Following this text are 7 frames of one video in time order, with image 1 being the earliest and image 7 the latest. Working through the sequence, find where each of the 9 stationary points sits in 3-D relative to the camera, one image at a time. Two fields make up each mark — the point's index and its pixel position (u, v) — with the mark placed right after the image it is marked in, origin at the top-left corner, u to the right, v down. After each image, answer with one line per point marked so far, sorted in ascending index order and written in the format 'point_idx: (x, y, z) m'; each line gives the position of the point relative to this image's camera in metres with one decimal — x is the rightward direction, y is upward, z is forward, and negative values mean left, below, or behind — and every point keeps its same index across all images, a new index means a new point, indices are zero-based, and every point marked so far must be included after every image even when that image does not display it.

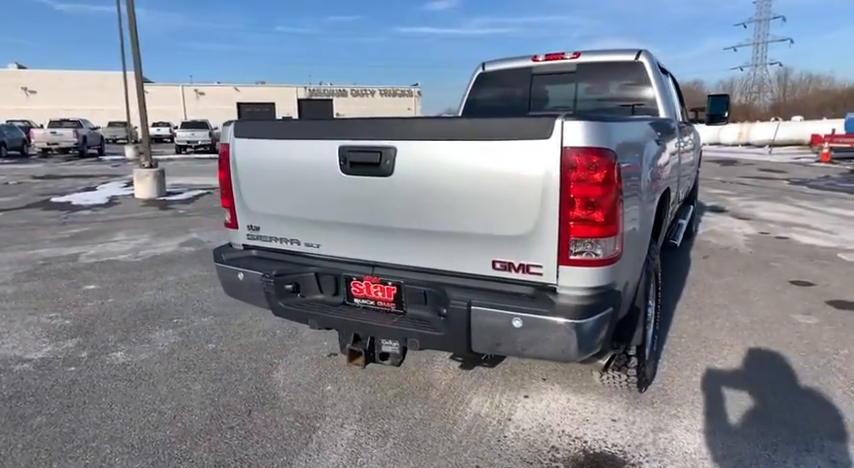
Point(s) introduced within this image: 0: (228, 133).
0: (-1.0, +0.5, +2.5) m
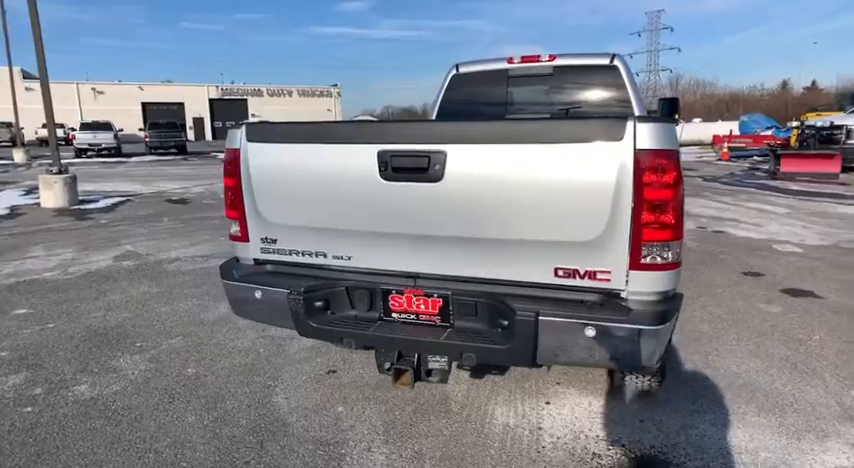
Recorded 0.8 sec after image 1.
0: (-0.8, +0.4, +2.3) m
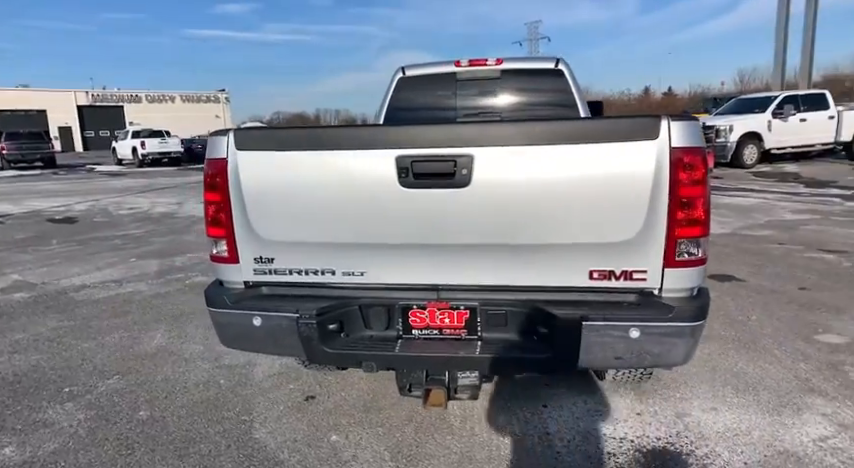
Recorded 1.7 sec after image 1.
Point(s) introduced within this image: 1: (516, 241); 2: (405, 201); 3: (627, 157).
0: (-0.8, +0.3, +2.0) m
1: (+0.3, 0.0, +1.9) m
2: (-0.1, +0.1, +1.9) m
3: (+0.7, +0.3, +1.8) m
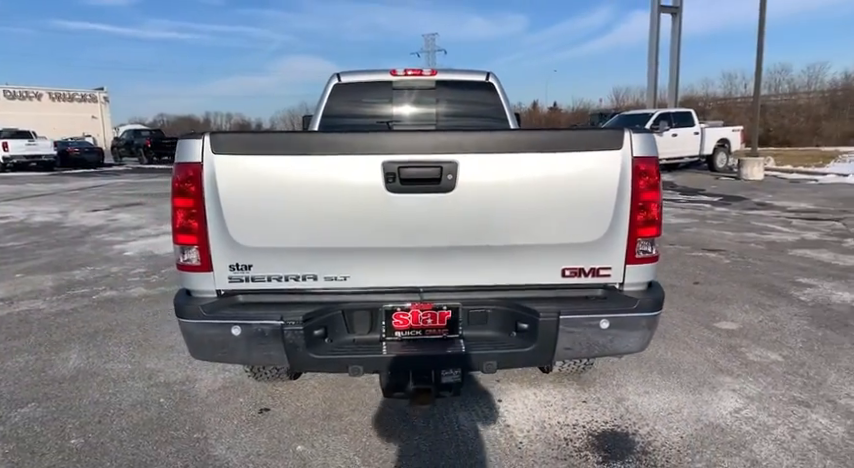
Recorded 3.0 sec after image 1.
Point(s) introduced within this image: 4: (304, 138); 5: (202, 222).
0: (-0.9, +0.3, +1.9) m
1: (+0.3, 0.0, +2.0) m
2: (-0.1, +0.1, +2.0) m
3: (+0.6, +0.3, +1.9) m
4: (-0.5, +0.4, +1.9) m
5: (-0.9, 0.0, +2.0) m
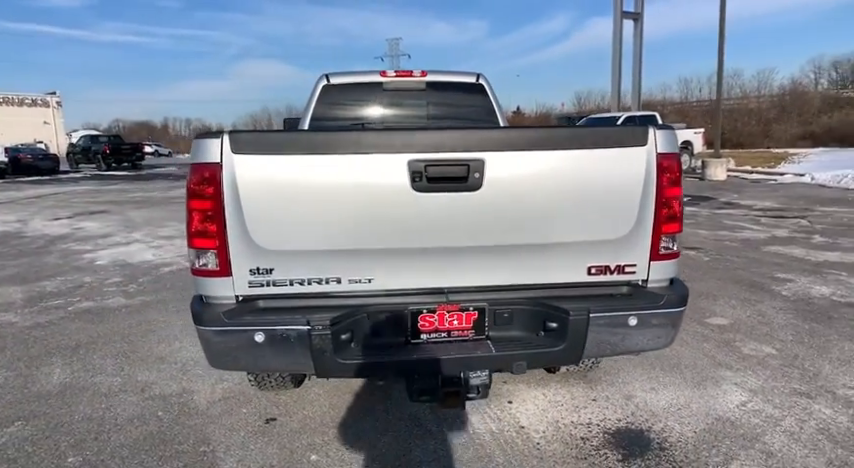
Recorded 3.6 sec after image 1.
0: (-0.8, +0.3, +1.8) m
1: (+0.4, 0.0, +2.0) m
2: (0.0, +0.1, +1.9) m
3: (+0.7, +0.3, +1.9) m
4: (-0.4, +0.4, +1.9) m
5: (-0.8, 0.0, +1.9) m
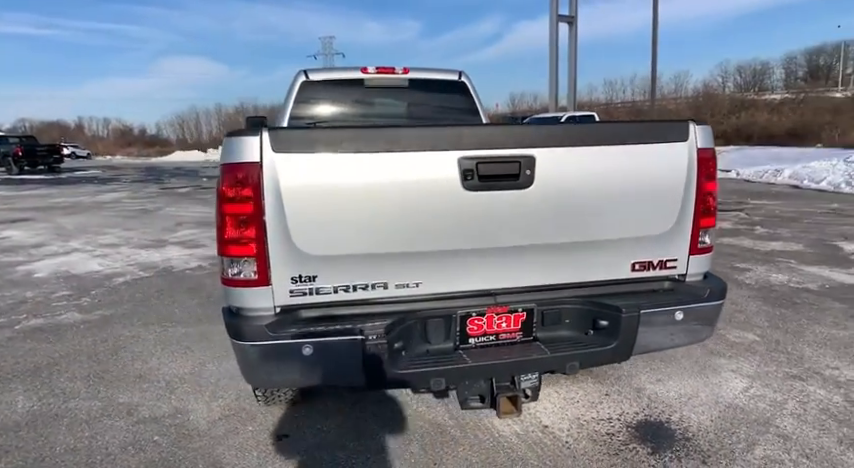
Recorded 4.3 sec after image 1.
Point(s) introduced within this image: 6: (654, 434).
0: (-0.6, +0.3, +1.7) m
1: (+0.6, 0.0, +2.0) m
2: (+0.1, +0.1, +1.8) m
3: (+0.9, +0.3, +2.0) m
4: (-0.2, +0.3, +1.7) m
5: (-0.6, 0.0, +1.7) m
6: (+1.2, -1.0, +2.6) m
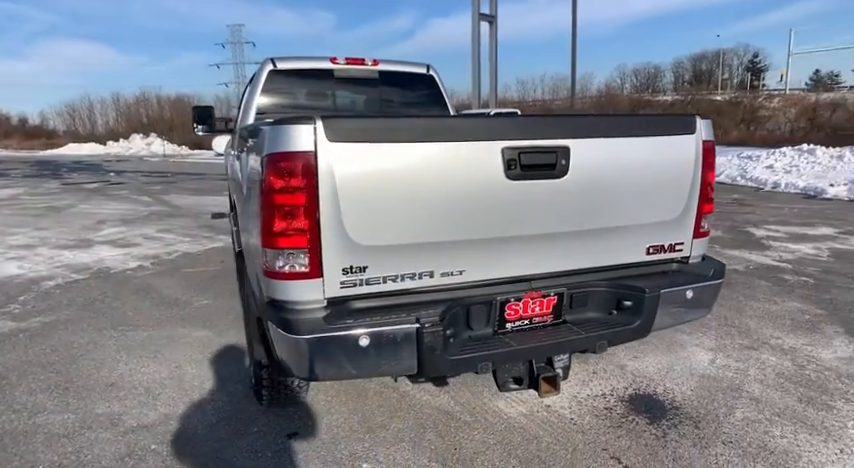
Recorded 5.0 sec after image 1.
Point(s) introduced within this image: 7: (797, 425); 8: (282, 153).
0: (-0.4, +0.3, +1.6) m
1: (+0.7, 0.0, +2.1) m
2: (+0.3, +0.2, +1.9) m
3: (+1.0, +0.4, +2.1) m
4: (0.0, +0.4, +1.8) m
5: (-0.4, 0.0, +1.7) m
6: (+1.2, -0.9, +2.8) m
7: (+1.9, -1.0, +2.6) m
8: (-0.5, +0.3, +1.6) m
